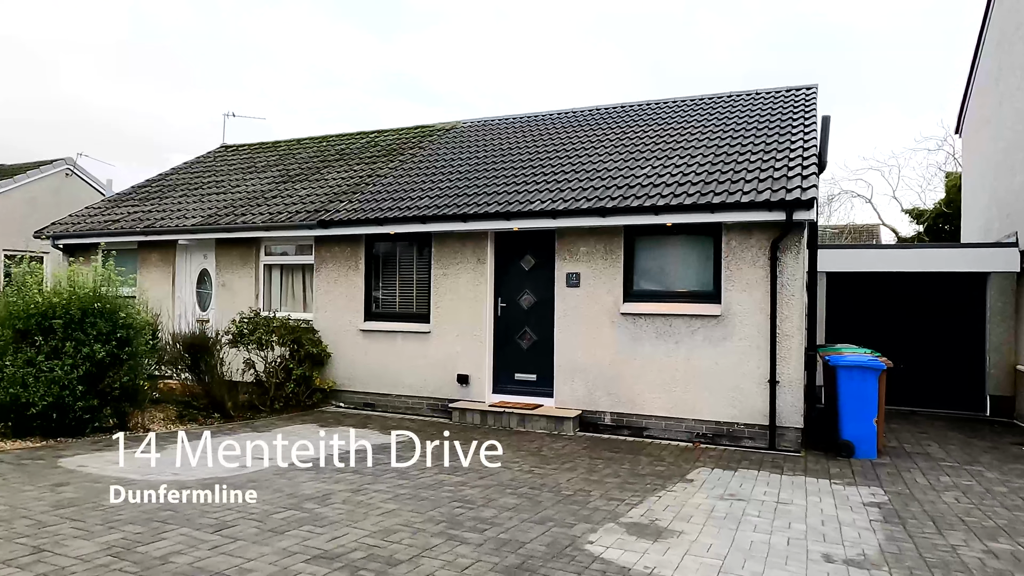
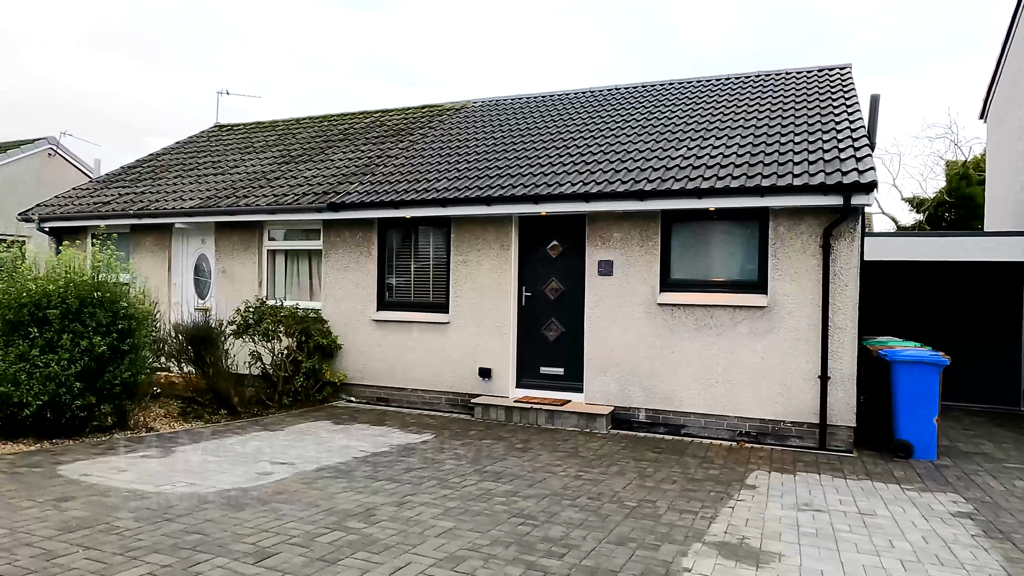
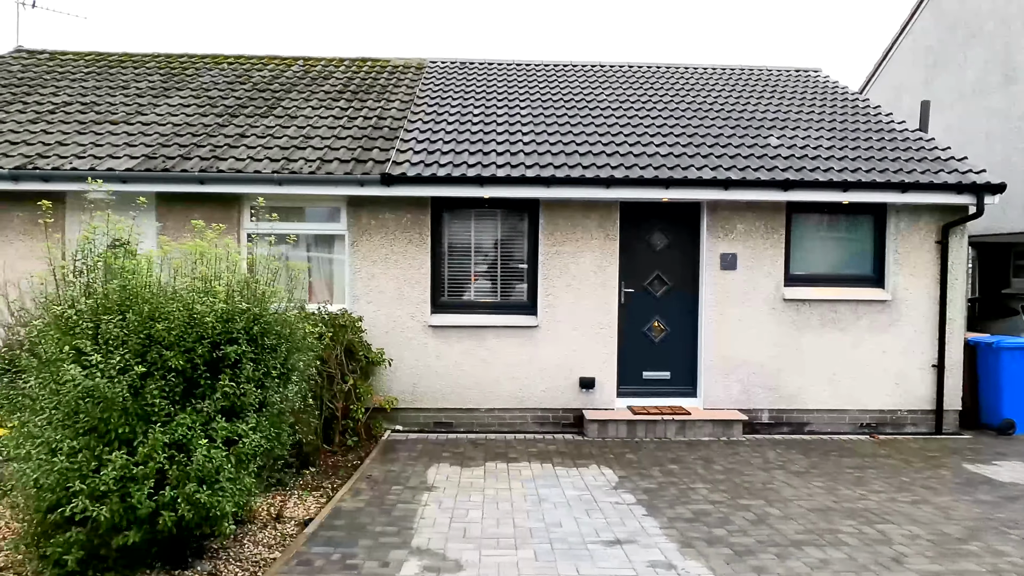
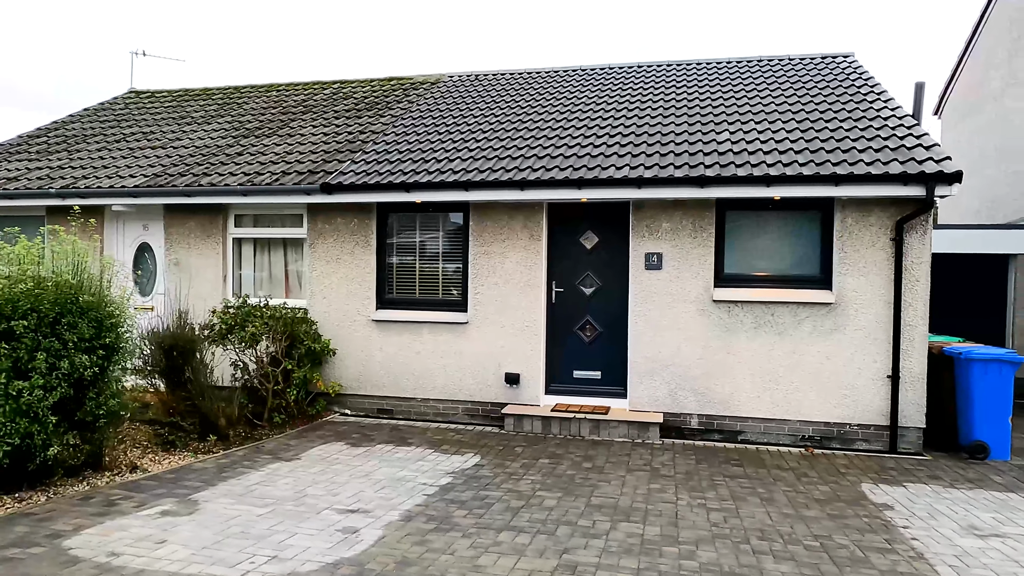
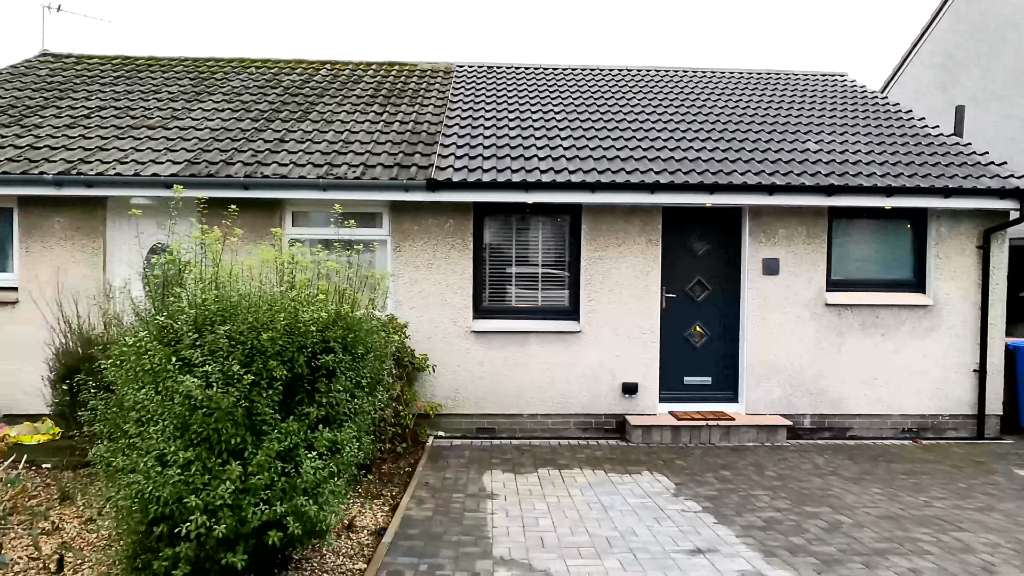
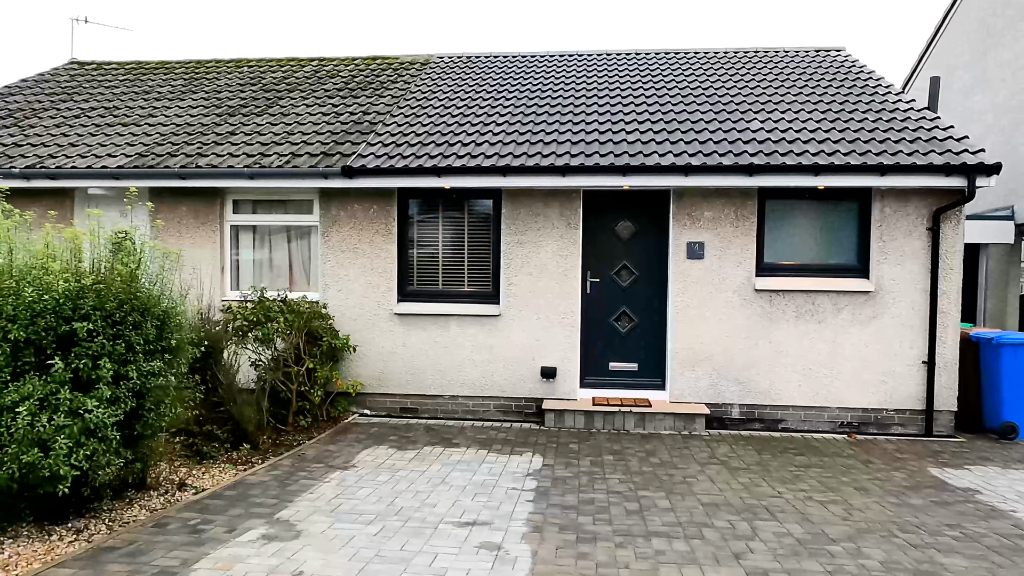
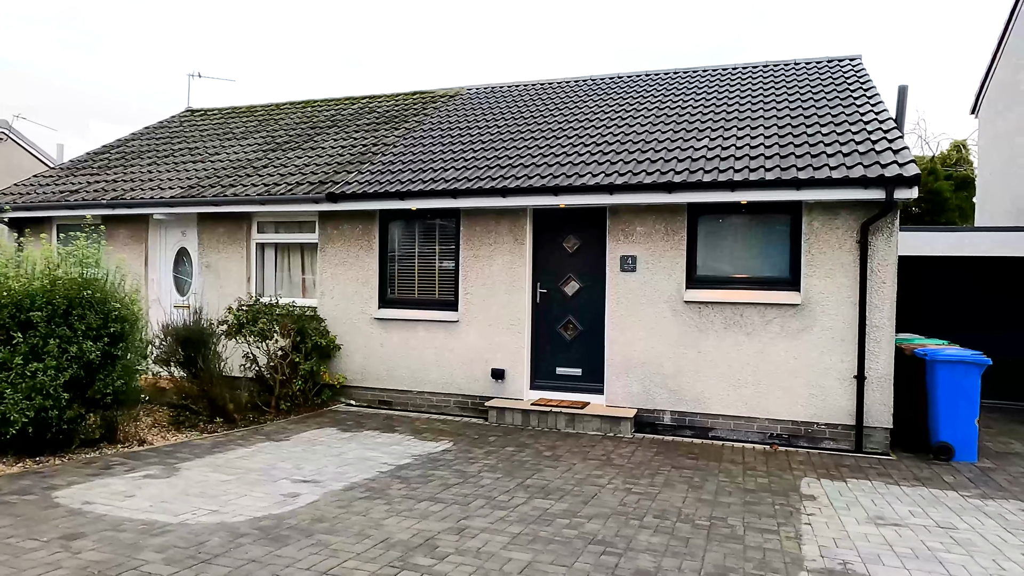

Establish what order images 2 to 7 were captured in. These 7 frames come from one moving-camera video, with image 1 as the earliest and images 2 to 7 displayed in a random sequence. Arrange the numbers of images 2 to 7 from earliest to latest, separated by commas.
2, 7, 4, 6, 3, 5
